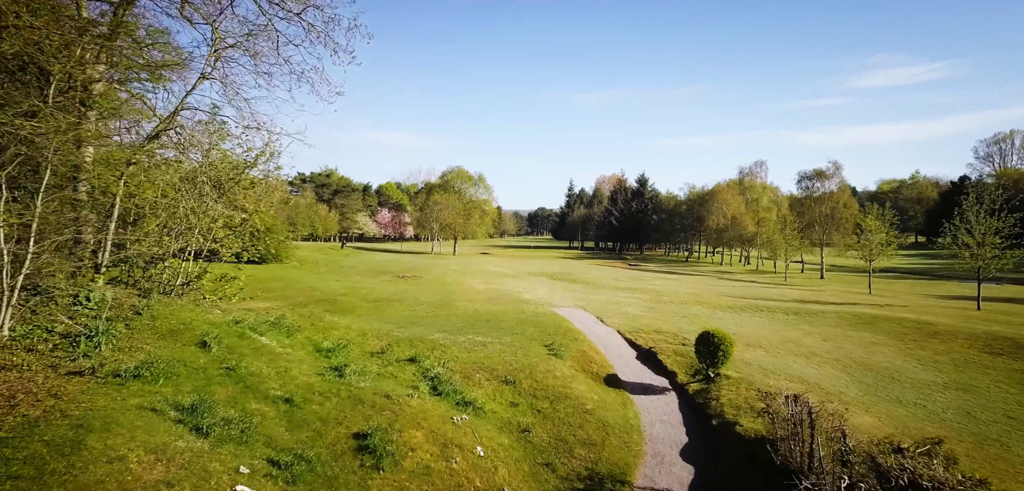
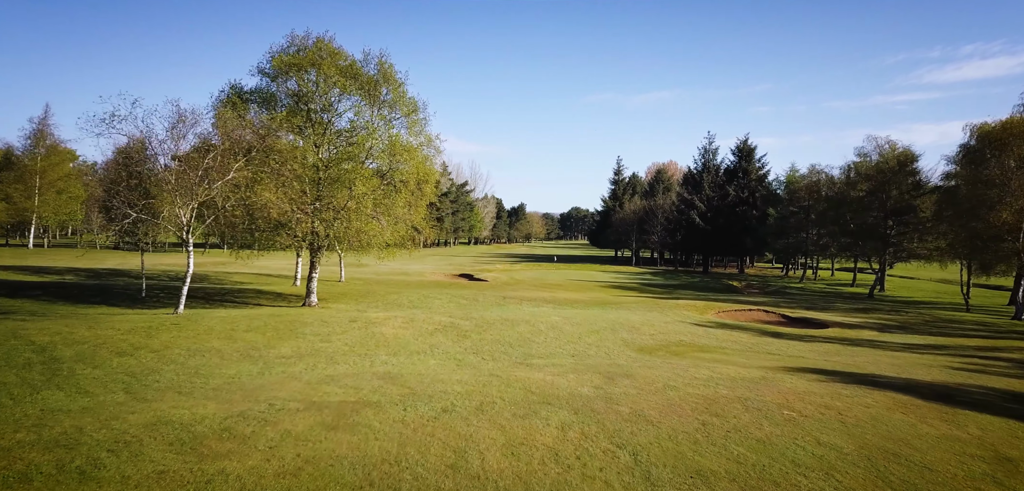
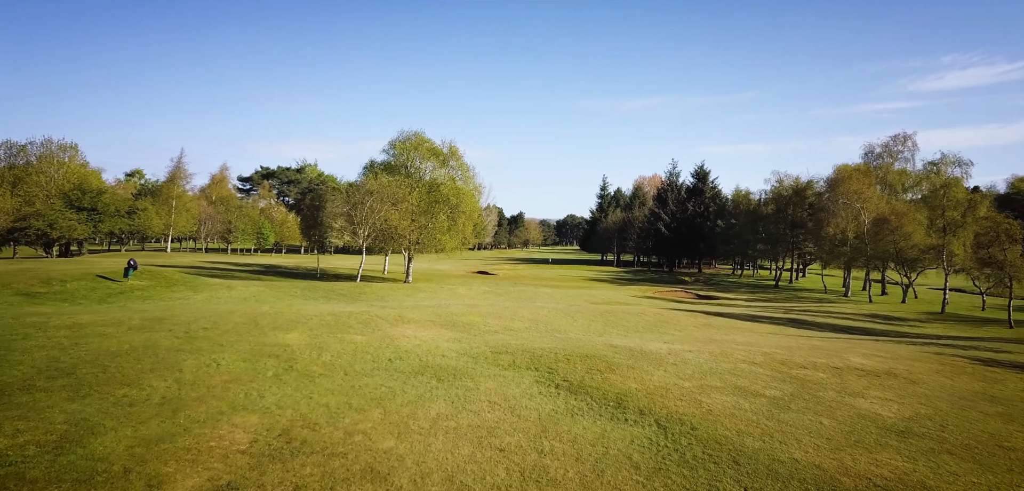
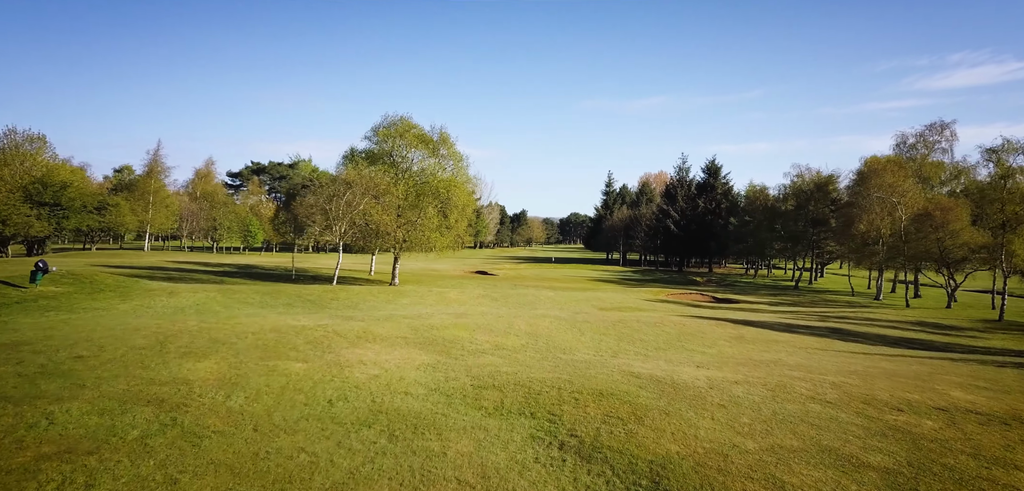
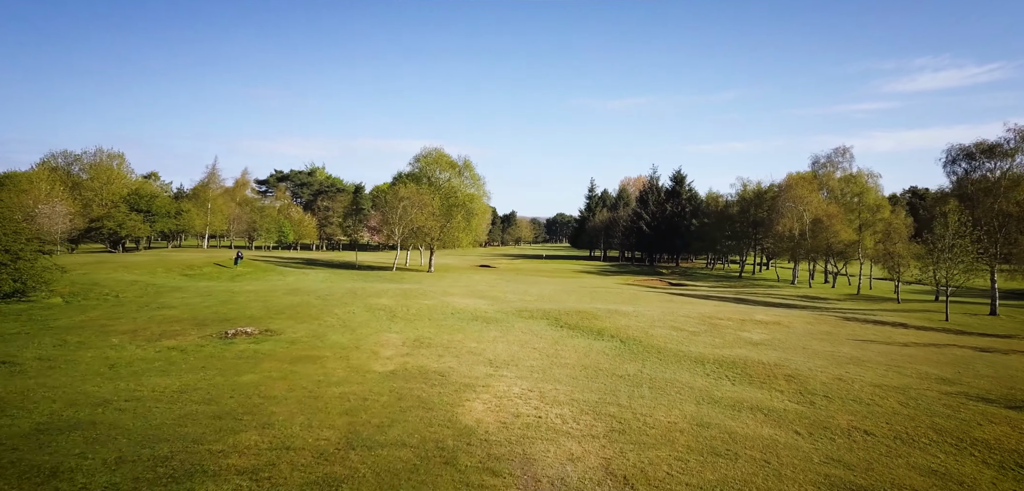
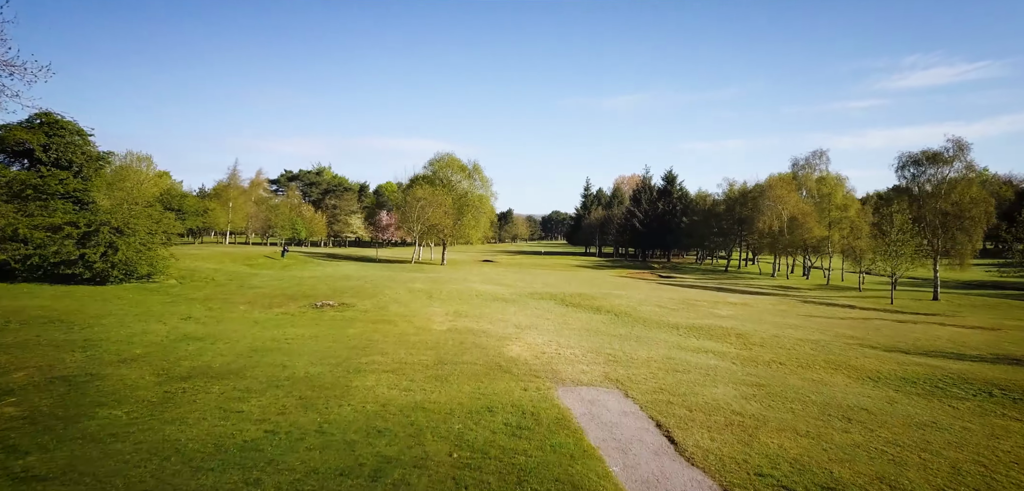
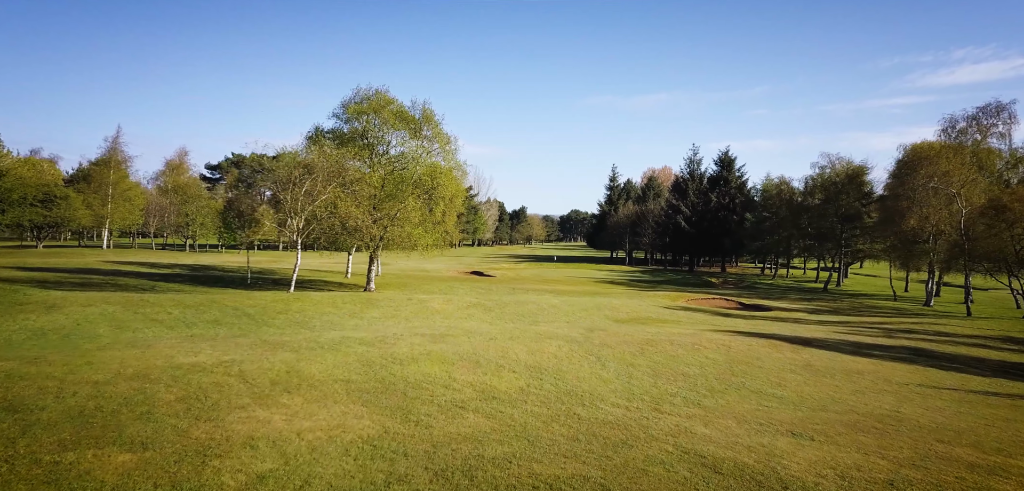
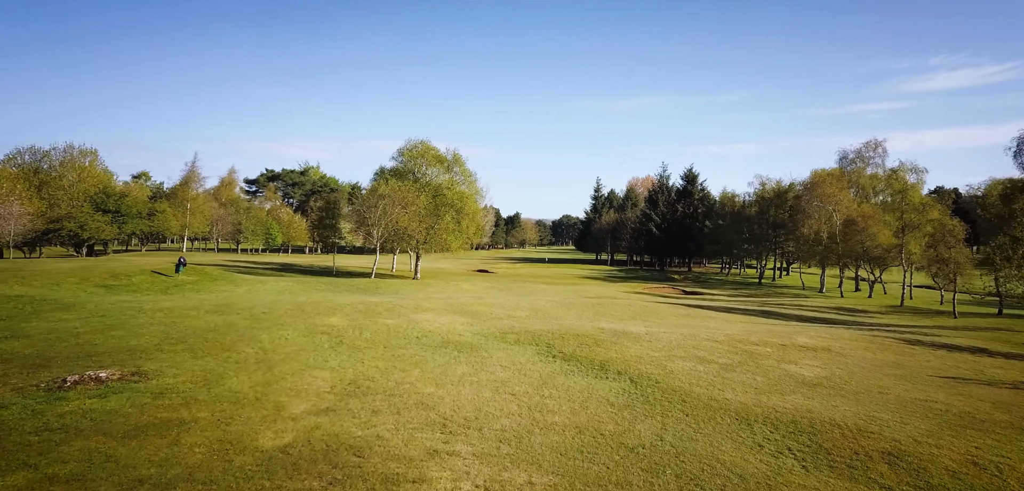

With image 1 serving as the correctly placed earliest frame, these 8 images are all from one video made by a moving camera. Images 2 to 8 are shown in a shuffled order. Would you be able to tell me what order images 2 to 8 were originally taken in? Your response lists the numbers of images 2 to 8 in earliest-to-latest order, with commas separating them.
6, 5, 8, 3, 4, 7, 2
